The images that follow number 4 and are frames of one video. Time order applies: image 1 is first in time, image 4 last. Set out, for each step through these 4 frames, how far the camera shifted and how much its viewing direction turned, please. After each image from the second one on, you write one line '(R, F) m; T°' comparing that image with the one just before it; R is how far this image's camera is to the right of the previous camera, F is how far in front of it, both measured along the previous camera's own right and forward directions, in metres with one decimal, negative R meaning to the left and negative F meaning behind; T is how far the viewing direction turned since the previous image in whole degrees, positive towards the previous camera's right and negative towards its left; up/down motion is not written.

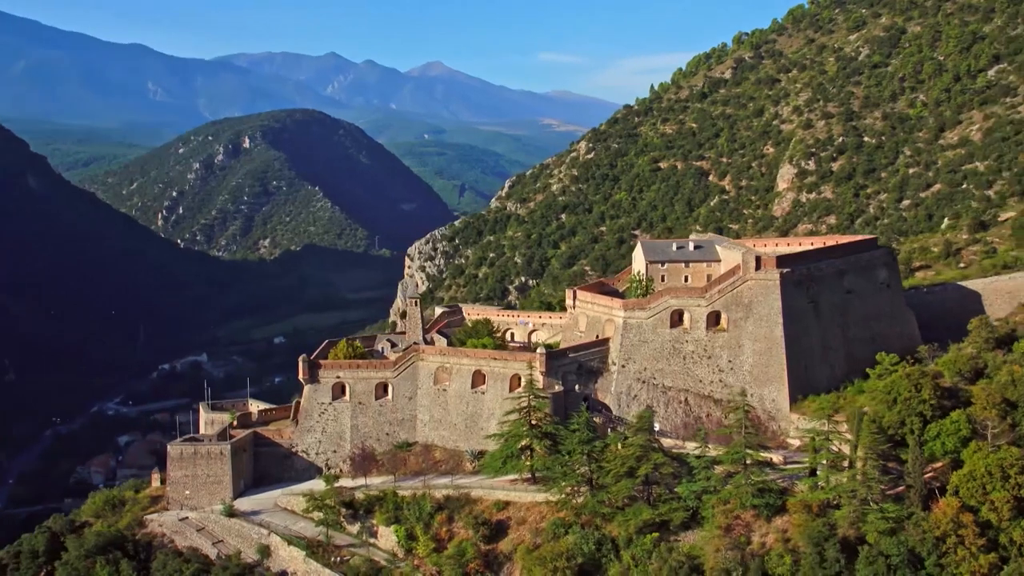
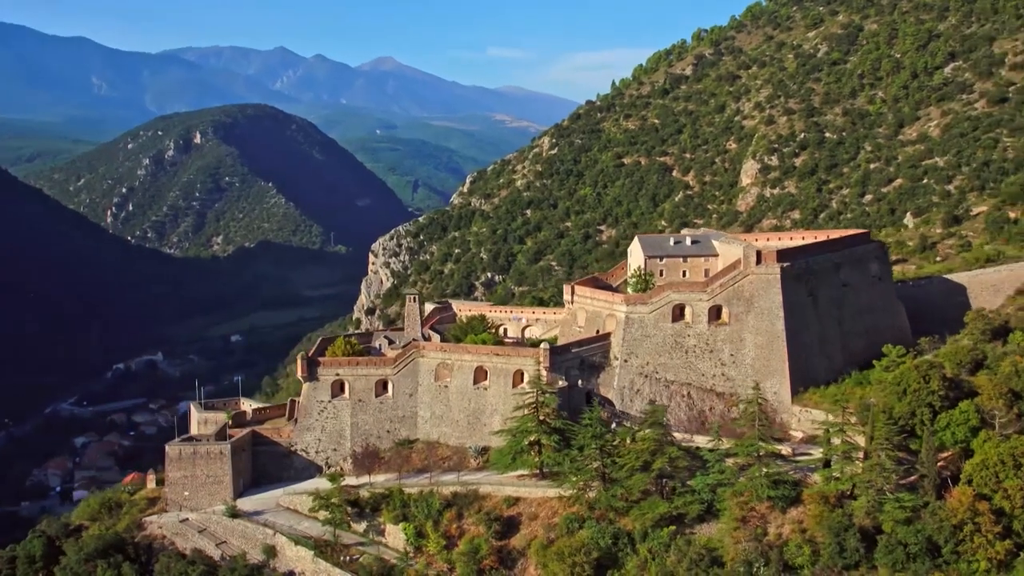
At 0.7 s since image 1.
(-1.6, +0.1) m; +3°
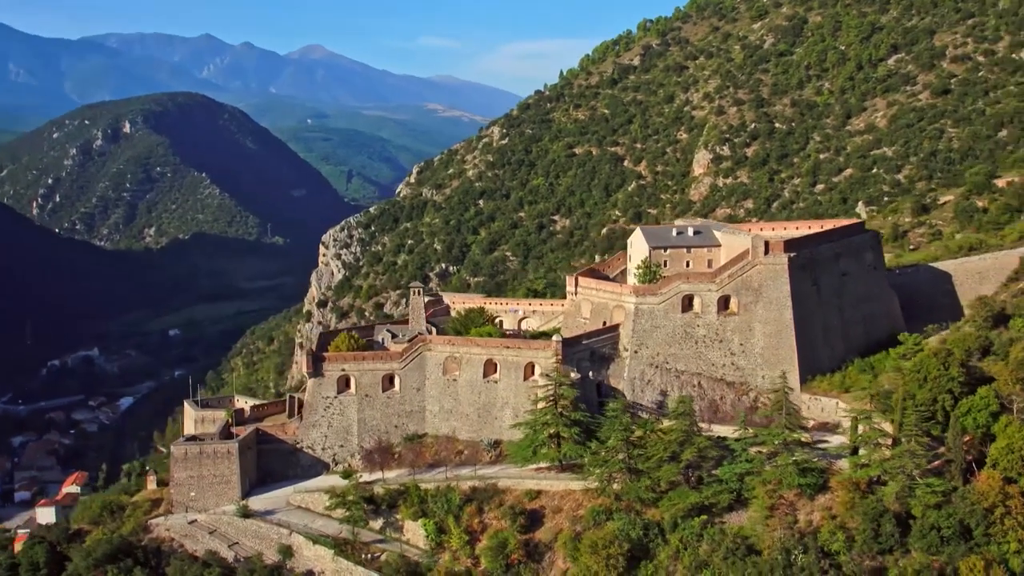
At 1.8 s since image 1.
(-2.5, +0.3) m; +4°
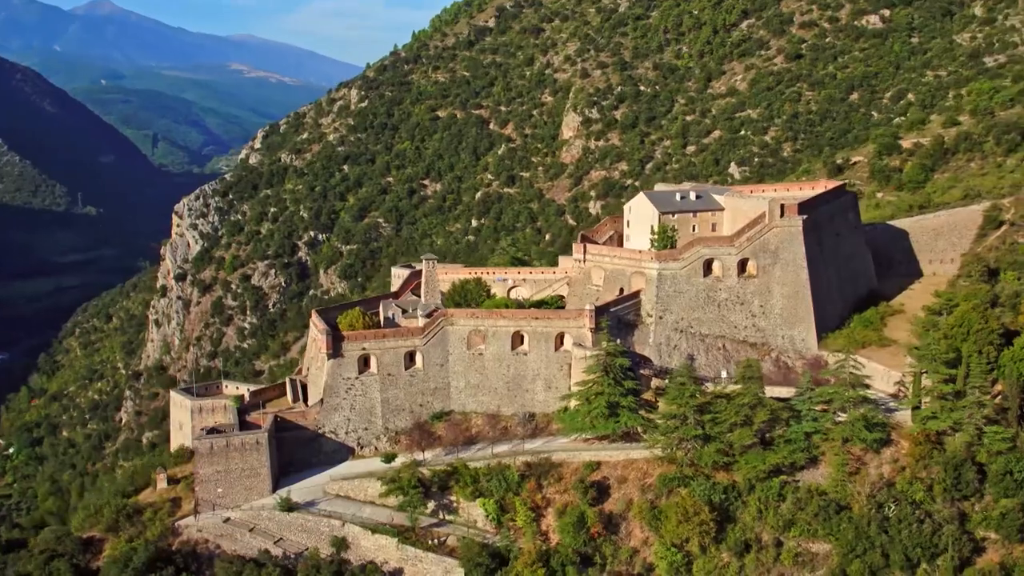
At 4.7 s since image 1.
(-6.7, +1.4) m; +11°
